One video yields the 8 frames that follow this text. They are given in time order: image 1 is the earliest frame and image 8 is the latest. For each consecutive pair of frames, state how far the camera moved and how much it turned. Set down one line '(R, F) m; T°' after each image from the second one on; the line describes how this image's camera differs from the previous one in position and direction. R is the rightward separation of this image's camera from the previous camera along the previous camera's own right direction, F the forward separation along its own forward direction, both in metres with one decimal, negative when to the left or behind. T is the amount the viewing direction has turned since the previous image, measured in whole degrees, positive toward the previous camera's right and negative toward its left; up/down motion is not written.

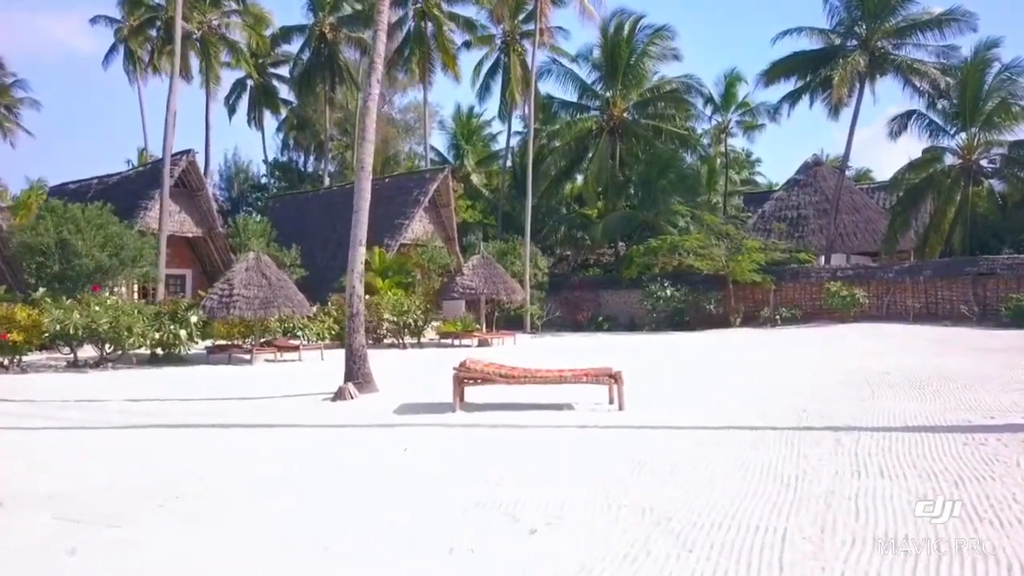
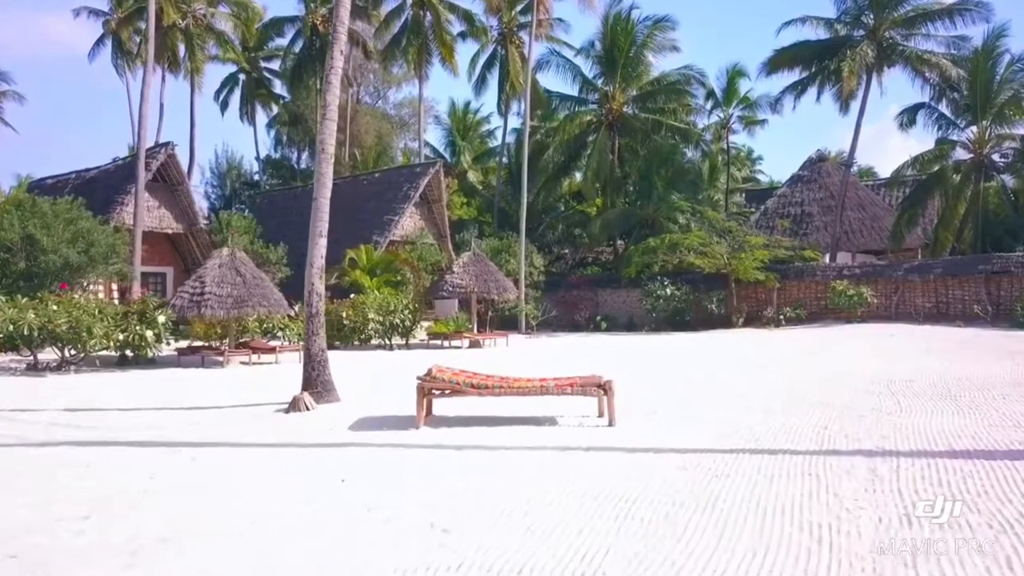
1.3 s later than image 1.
(+0.2, +1.0) m; 0°
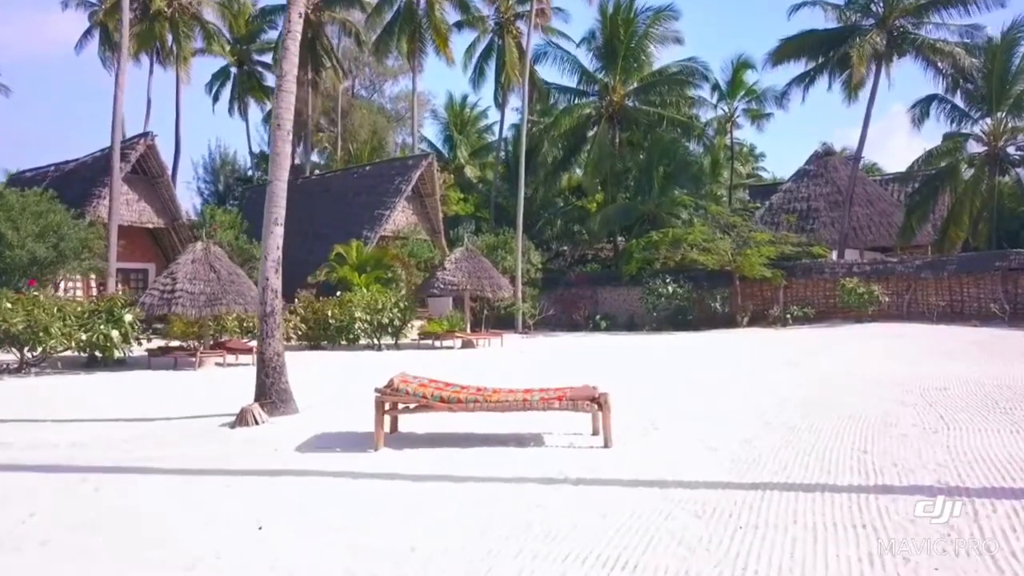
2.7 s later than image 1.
(+0.1, +1.0) m; 0°
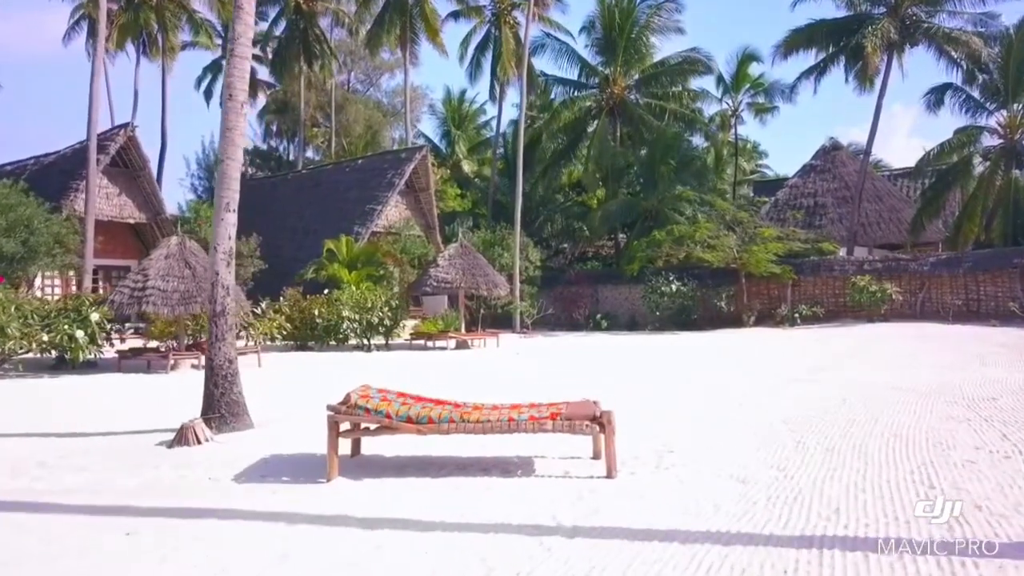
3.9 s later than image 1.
(+0.1, +0.9) m; 0°
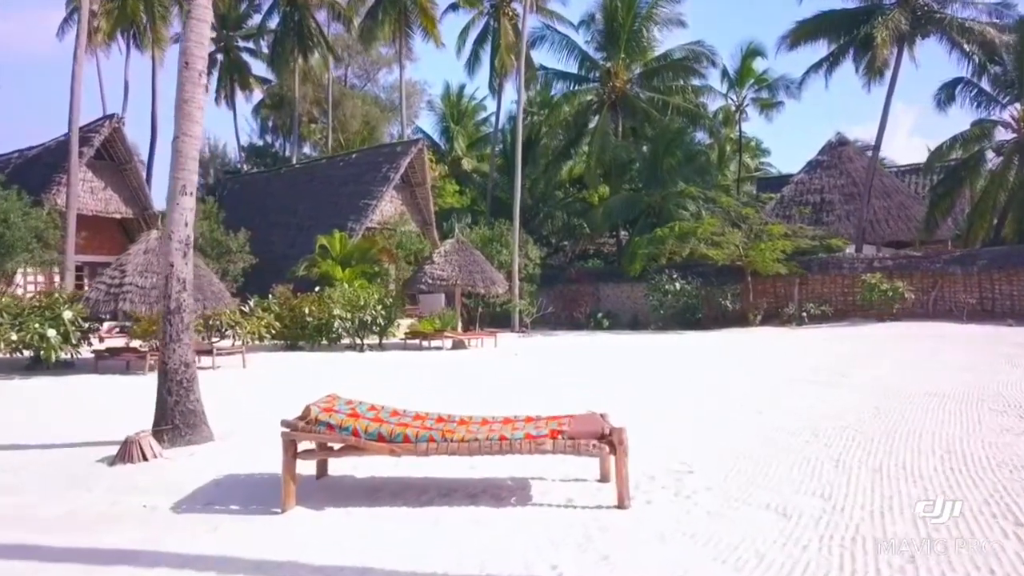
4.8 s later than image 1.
(0.0, +0.7) m; 0°
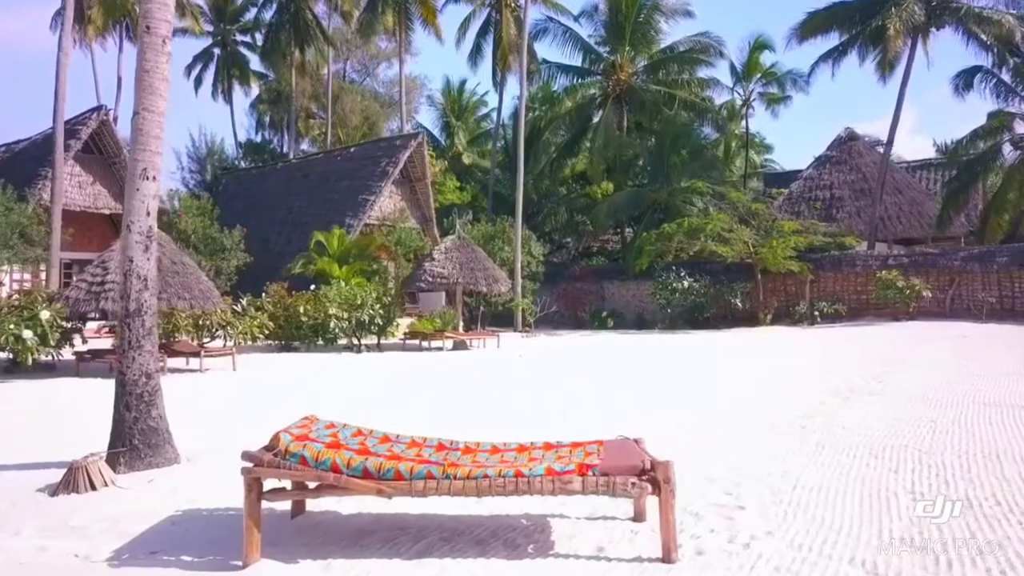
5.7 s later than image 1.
(-0.1, +0.7) m; 0°
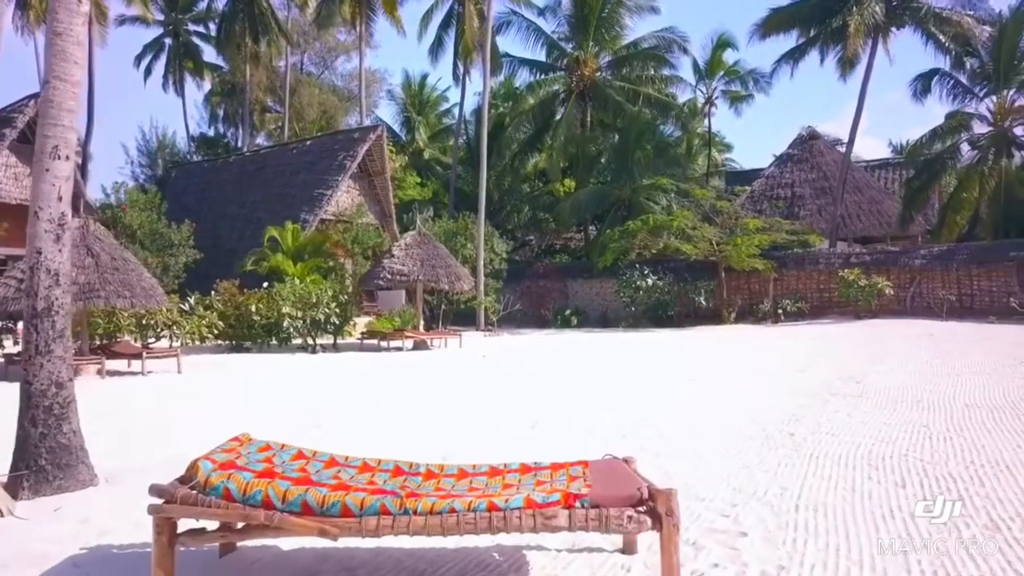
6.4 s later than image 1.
(0.0, +0.5) m; +3°
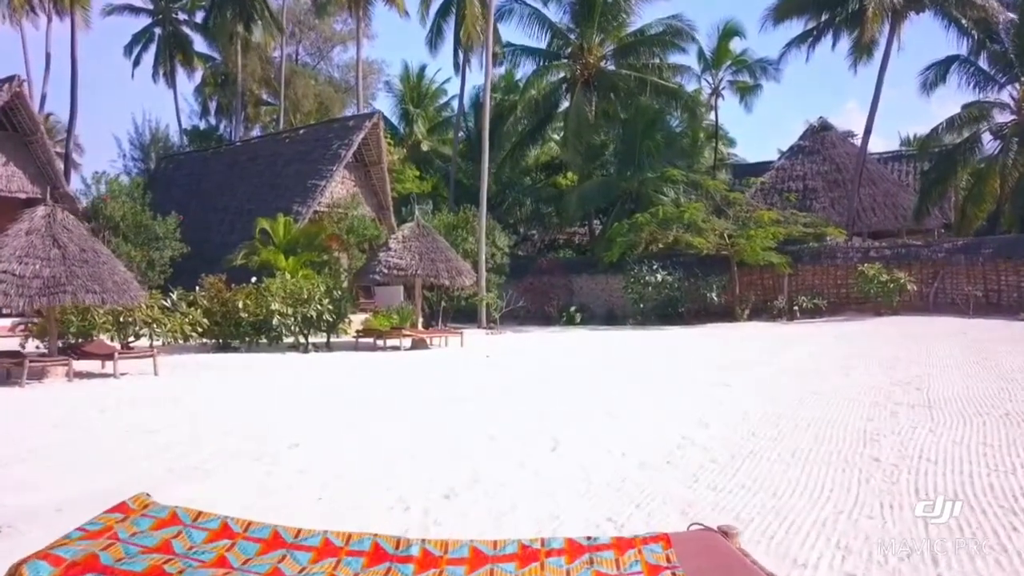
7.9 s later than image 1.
(-0.1, +1.0) m; 0°
